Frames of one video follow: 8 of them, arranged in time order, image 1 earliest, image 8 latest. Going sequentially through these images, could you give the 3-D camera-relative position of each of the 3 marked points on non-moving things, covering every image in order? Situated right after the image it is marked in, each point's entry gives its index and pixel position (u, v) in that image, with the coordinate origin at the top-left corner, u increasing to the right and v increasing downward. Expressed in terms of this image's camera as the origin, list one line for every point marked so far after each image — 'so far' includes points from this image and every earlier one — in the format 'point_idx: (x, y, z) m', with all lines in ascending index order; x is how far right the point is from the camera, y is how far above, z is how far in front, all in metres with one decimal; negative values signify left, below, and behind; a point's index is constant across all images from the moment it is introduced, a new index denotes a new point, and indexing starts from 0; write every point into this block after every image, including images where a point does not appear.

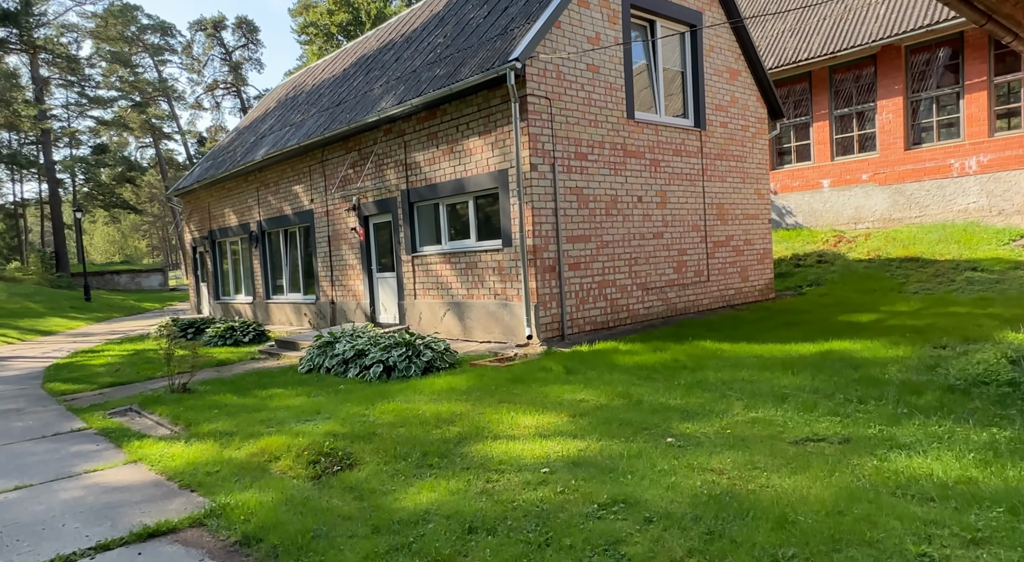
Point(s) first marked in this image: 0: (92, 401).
0: (-5.2, -1.5, +8.4) m
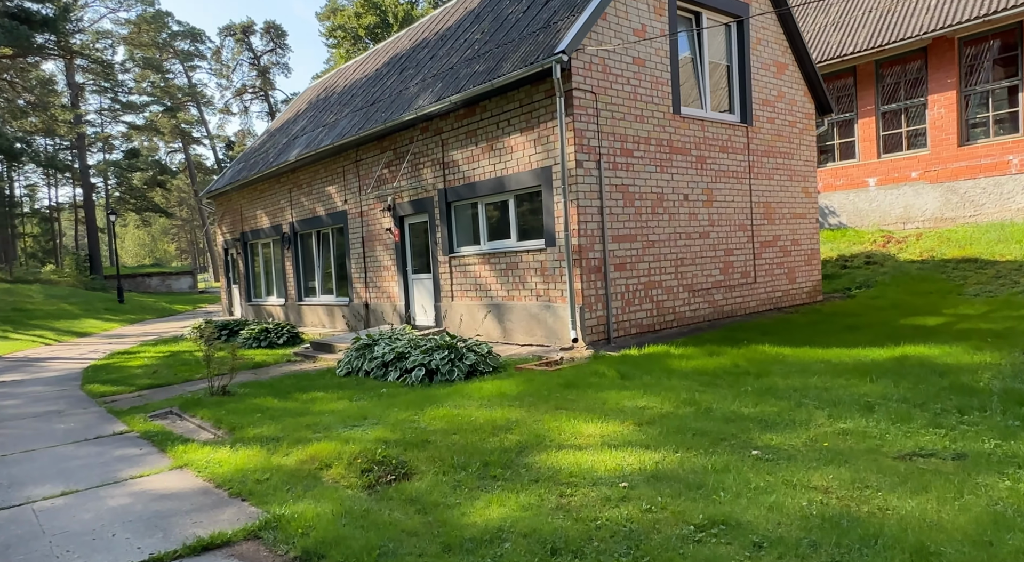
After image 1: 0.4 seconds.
0: (-4.6, -1.5, +8.3) m
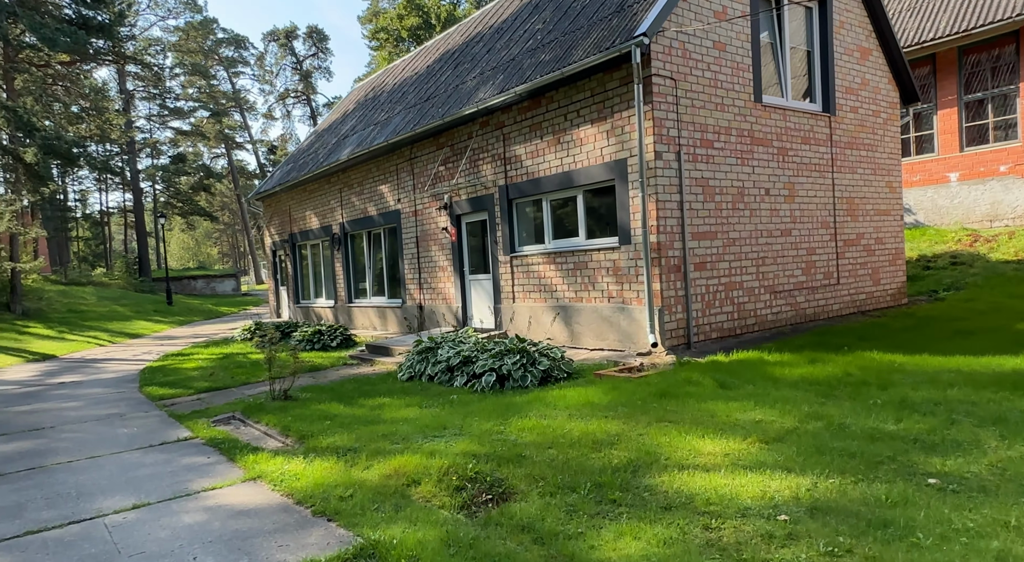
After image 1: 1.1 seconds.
0: (-3.8, -1.5, +8.0) m
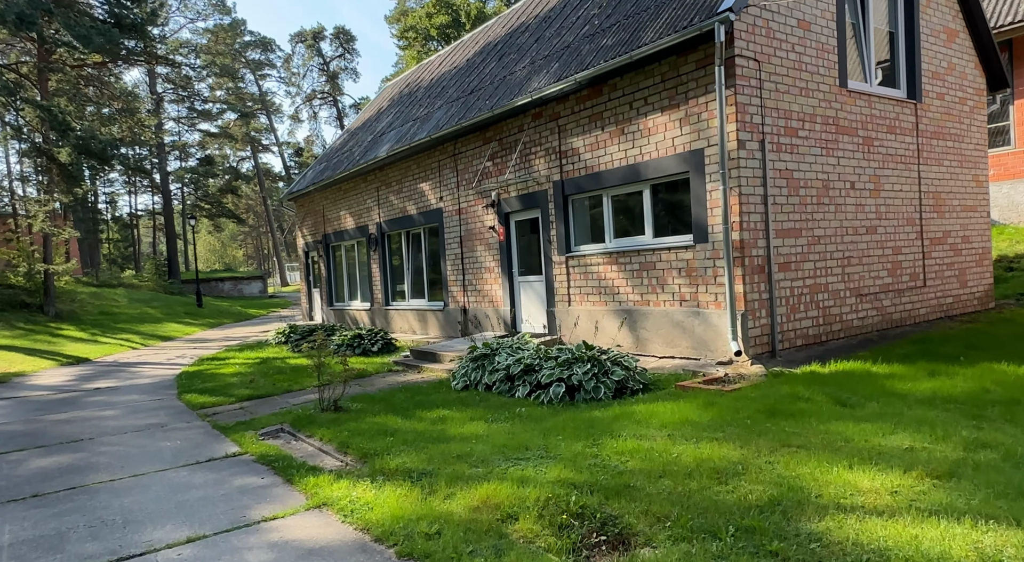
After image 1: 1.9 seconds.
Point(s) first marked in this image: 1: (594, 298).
0: (-3.0, -1.5, +7.5) m
1: (+1.1, -0.2, +9.2) m
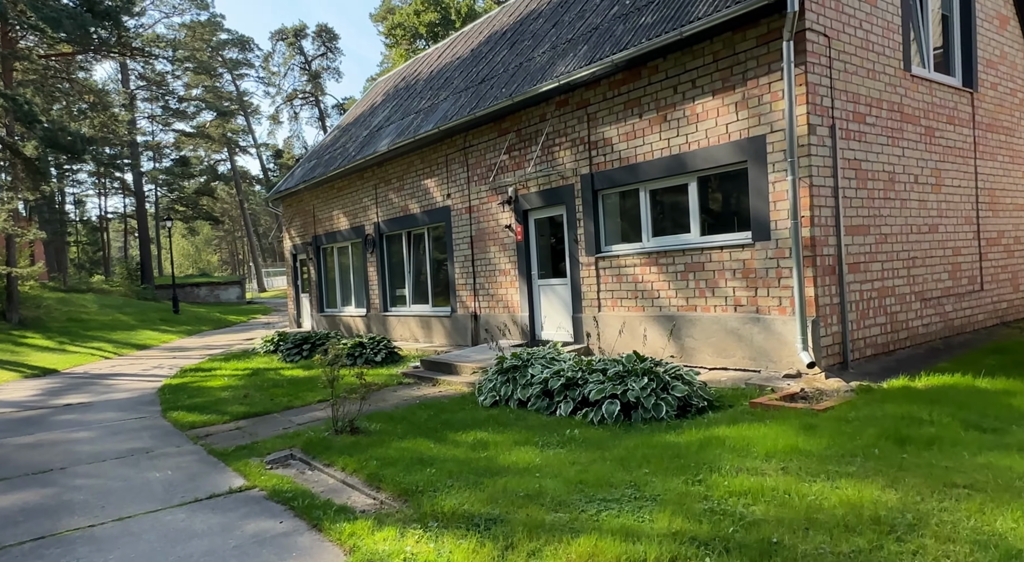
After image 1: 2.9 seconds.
0: (-2.7, -1.5, +6.5) m
1: (+1.4, -0.3, +8.4) m
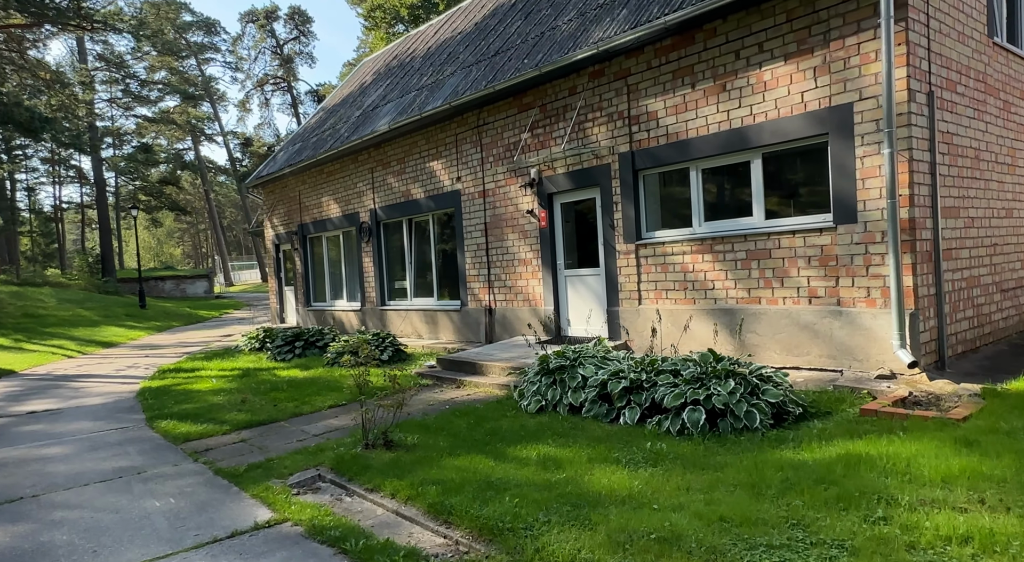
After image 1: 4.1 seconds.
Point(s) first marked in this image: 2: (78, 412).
0: (-2.2, -1.4, +5.5) m
1: (+1.8, -0.2, +7.6) m
2: (-5.0, -1.5, +7.7) m
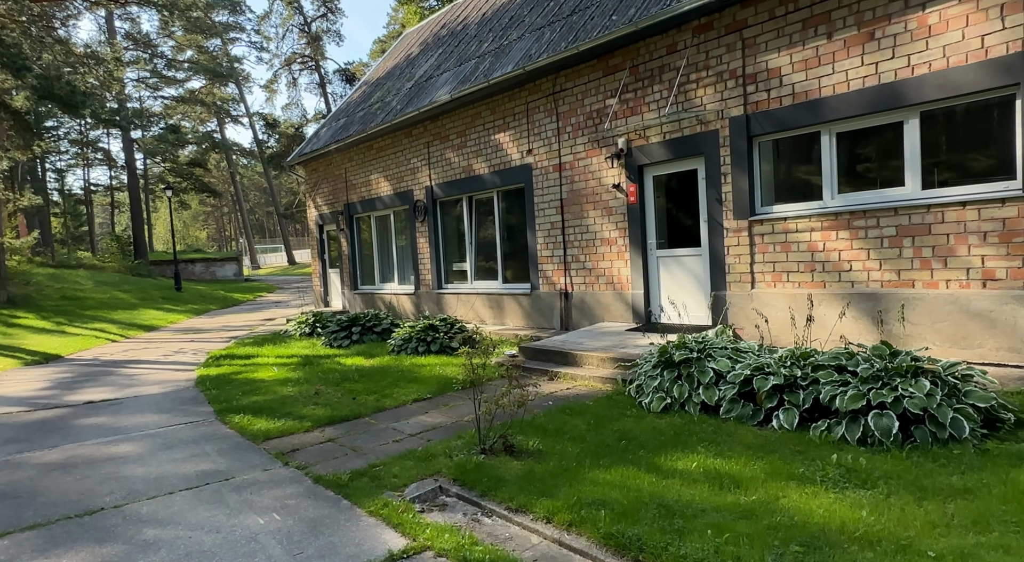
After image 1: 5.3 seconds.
0: (-1.2, -1.3, +4.8) m
1: (+2.9, 0.0, +6.7) m
2: (-3.9, -1.3, +7.1) m
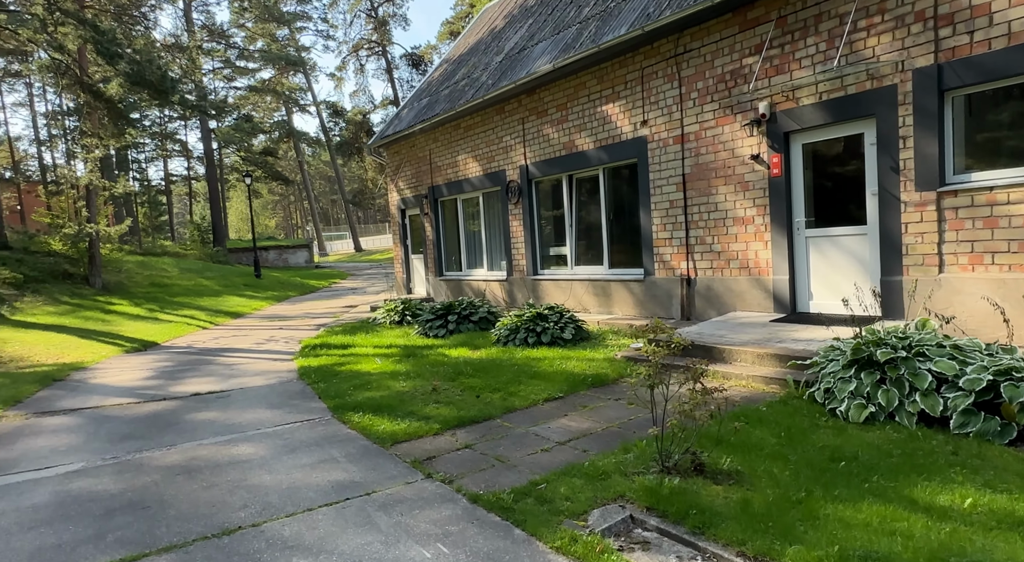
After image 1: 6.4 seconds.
0: (-0.1, -1.2, +4.0) m
1: (+4.1, +0.2, +5.6) m
2: (-2.6, -1.1, +6.6) m
